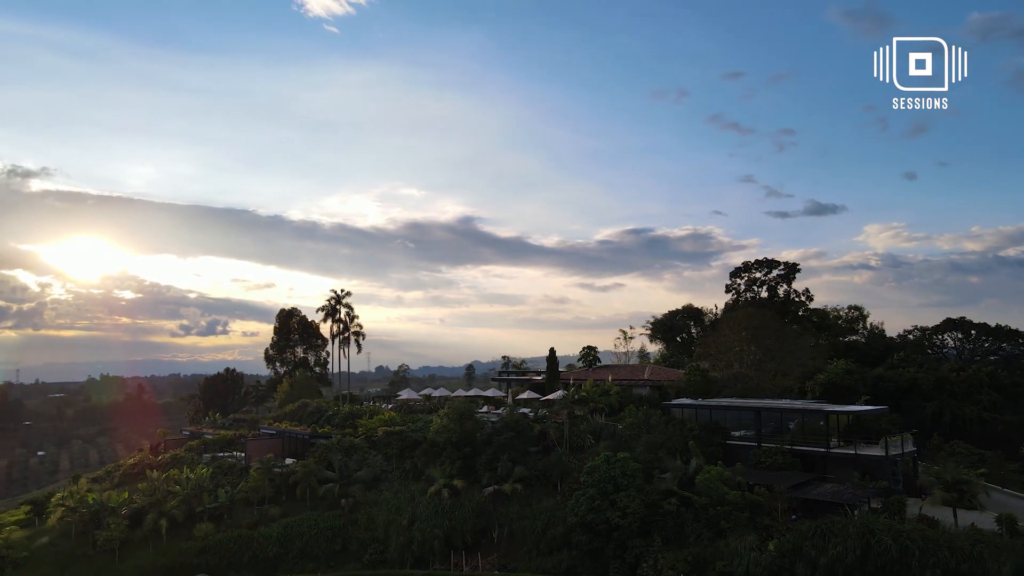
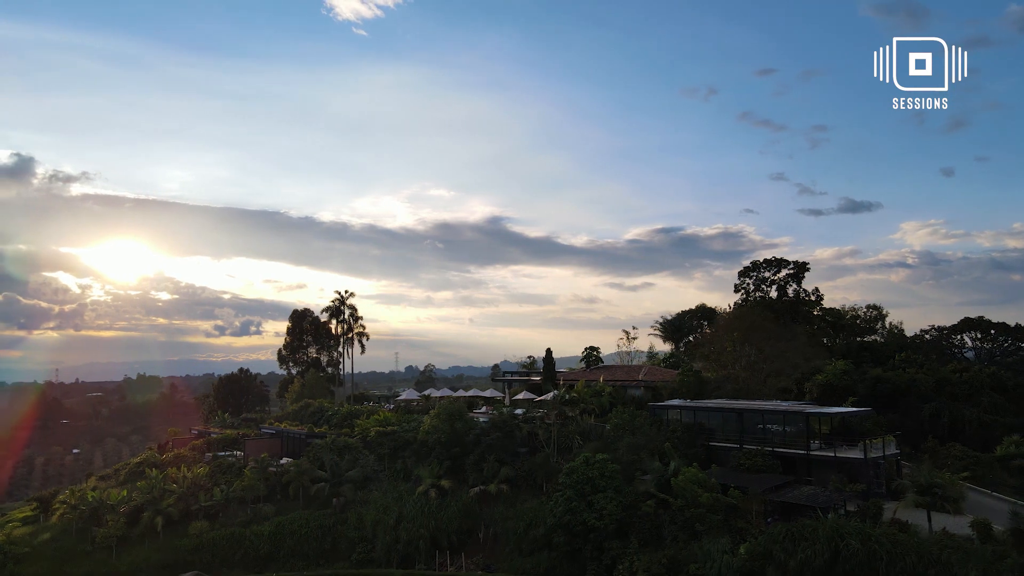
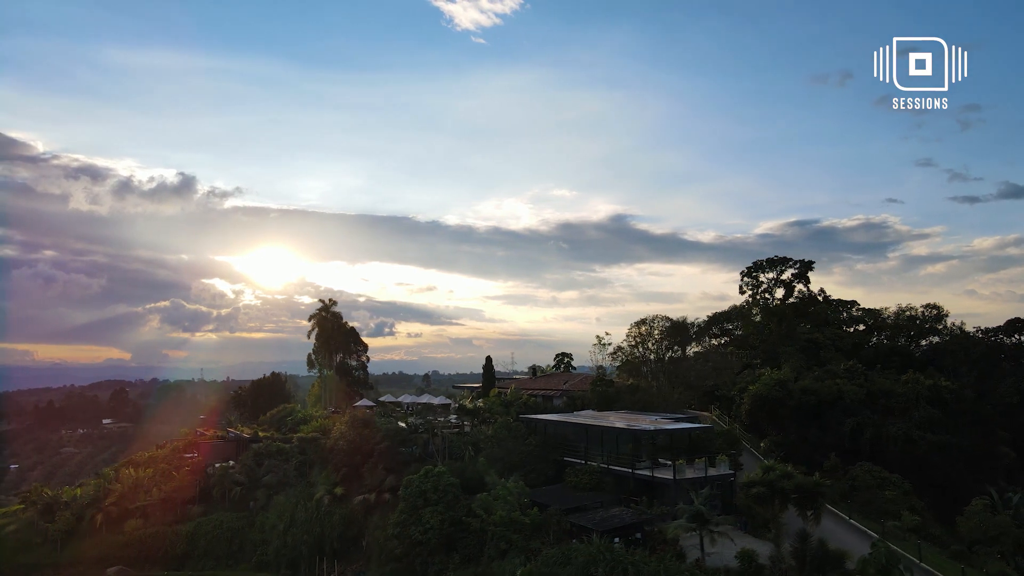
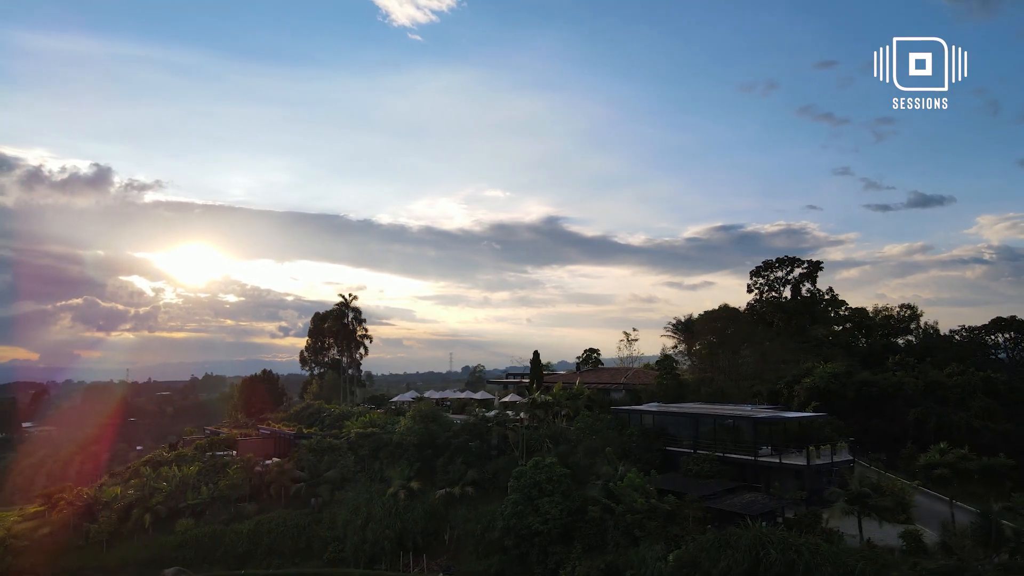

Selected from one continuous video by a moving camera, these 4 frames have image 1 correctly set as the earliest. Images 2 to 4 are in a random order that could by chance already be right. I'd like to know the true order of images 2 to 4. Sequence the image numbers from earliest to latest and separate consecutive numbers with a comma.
2, 4, 3
